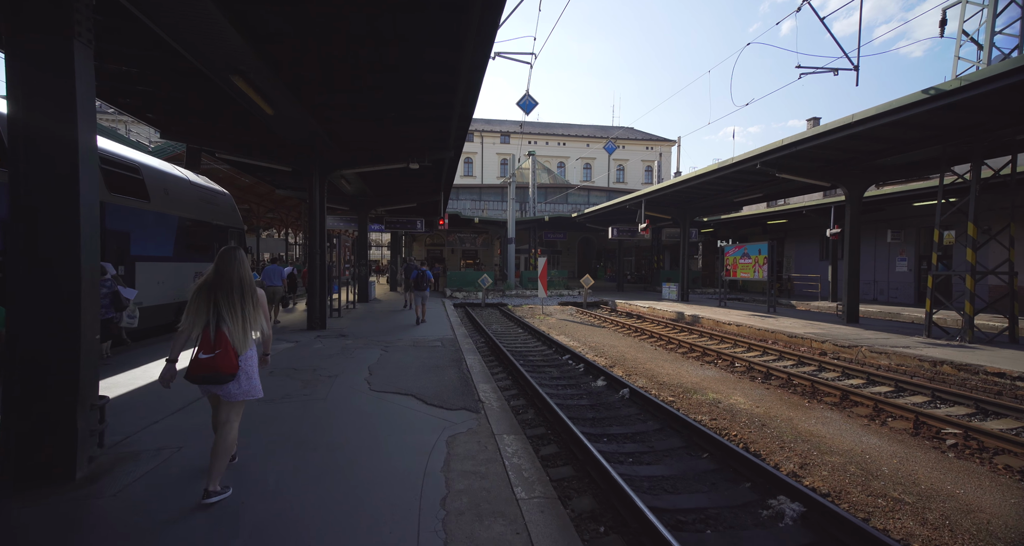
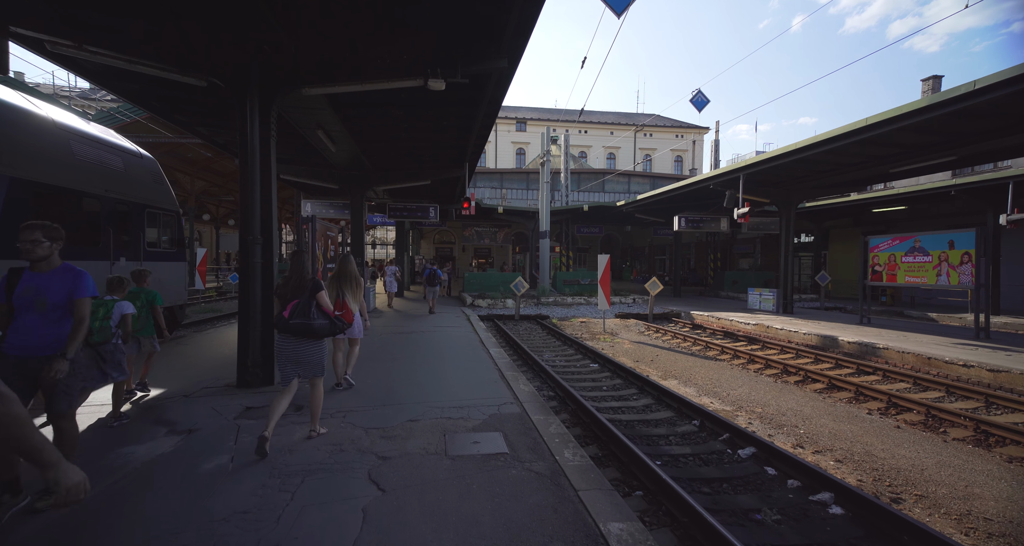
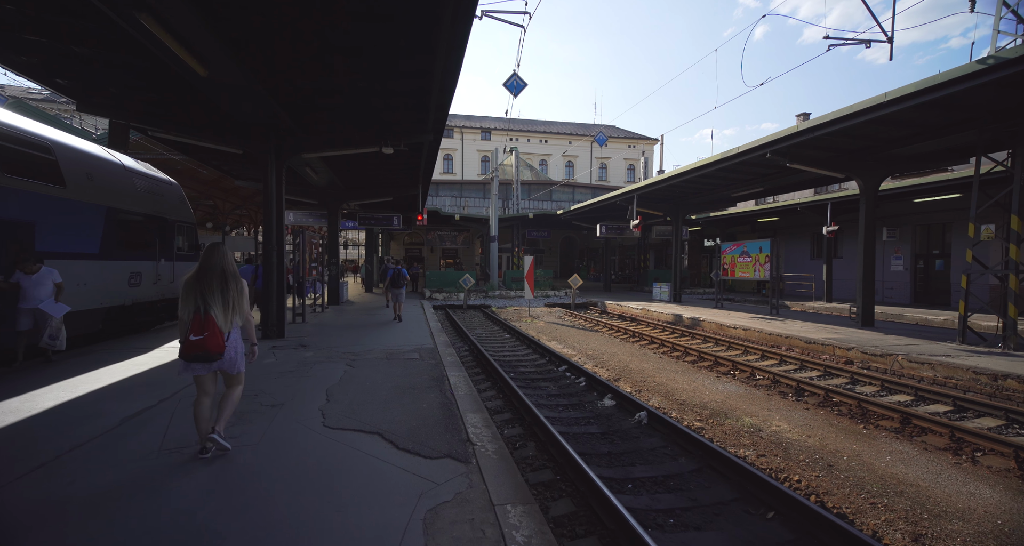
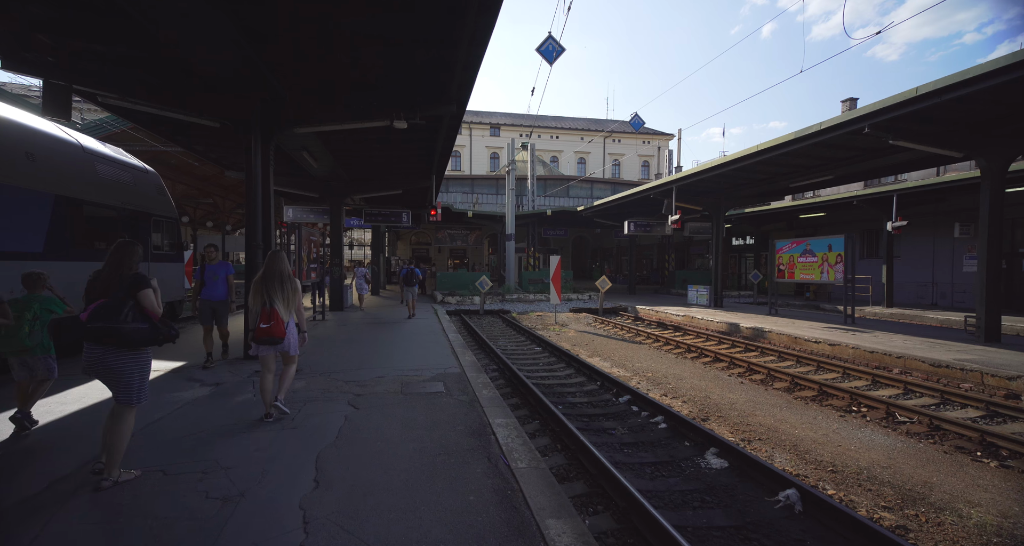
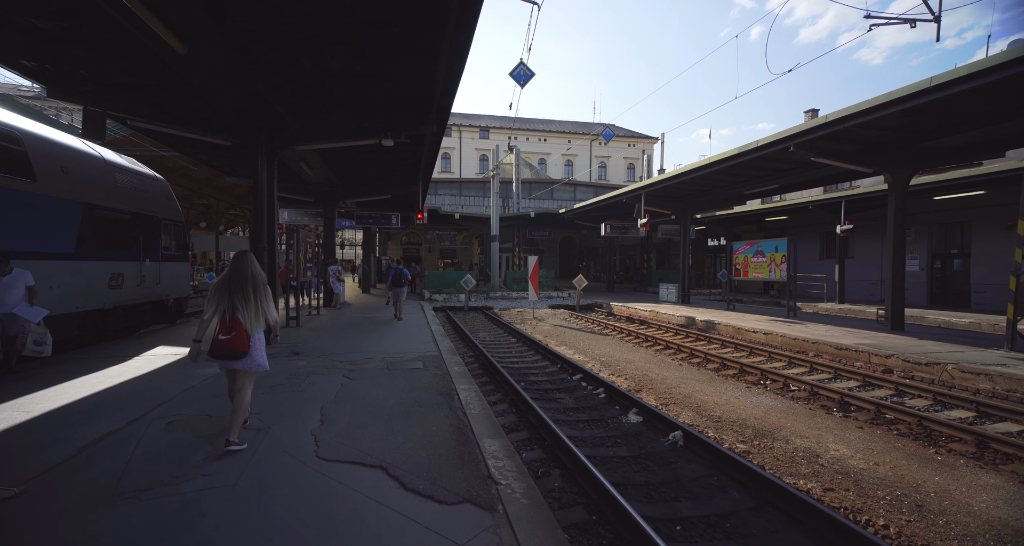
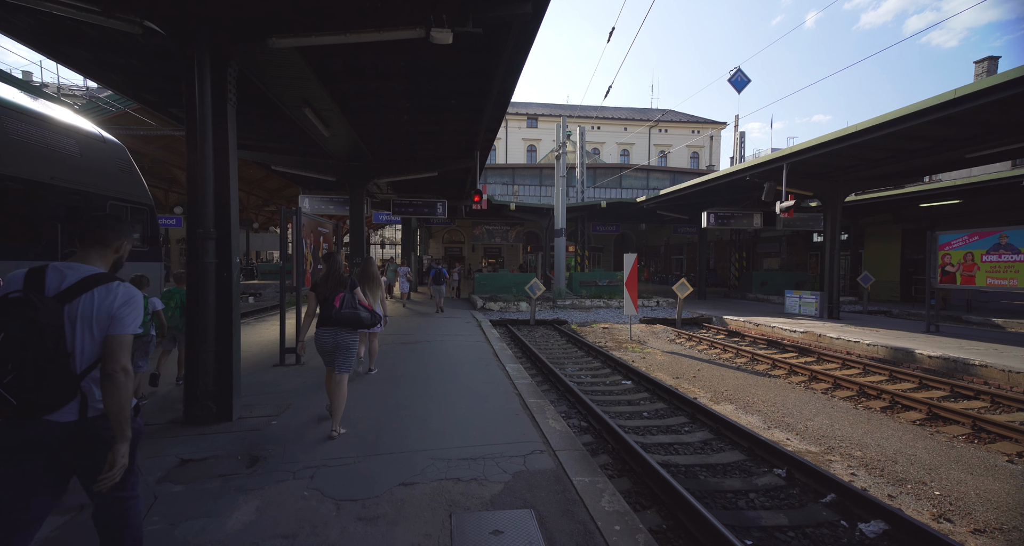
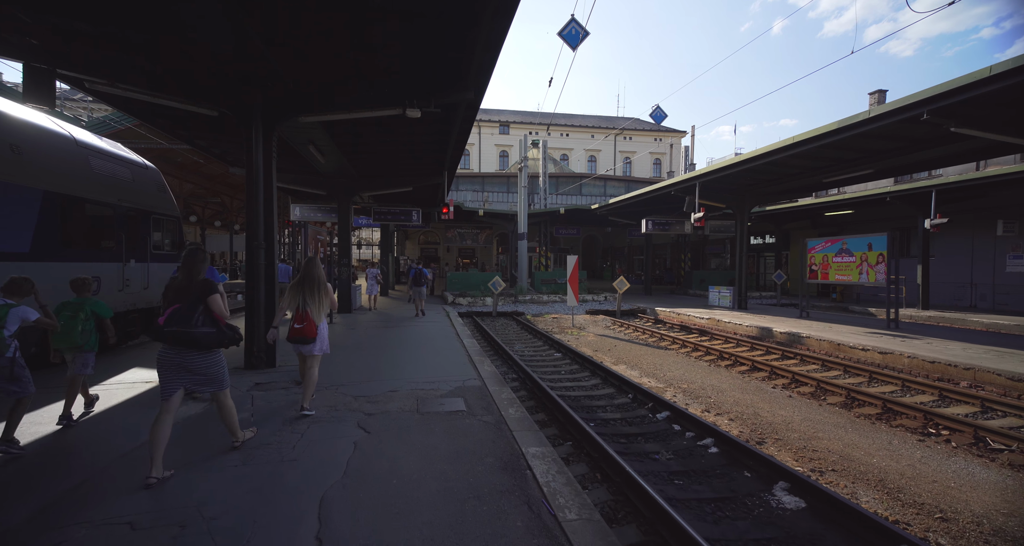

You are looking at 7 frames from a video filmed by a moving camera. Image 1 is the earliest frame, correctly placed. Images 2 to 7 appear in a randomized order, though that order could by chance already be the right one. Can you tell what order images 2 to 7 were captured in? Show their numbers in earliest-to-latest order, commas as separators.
3, 5, 4, 7, 2, 6
